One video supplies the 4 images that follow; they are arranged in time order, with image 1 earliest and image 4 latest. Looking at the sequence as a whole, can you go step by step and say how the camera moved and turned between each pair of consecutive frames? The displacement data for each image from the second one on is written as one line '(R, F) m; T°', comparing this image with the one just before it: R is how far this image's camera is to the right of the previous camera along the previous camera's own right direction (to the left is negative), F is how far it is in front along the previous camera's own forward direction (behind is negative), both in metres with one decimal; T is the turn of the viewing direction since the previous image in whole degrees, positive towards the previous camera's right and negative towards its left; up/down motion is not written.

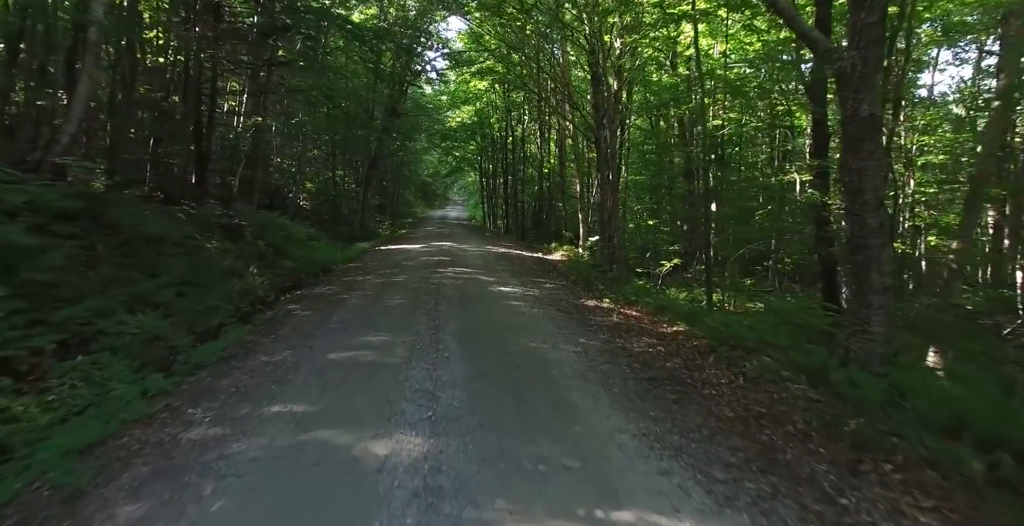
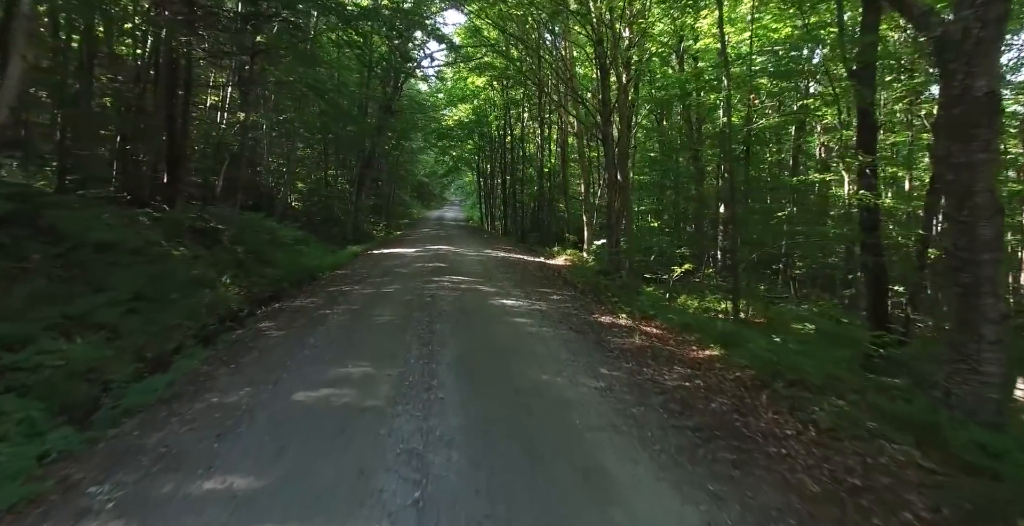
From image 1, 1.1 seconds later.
(-0.1, +1.1) m; 0°
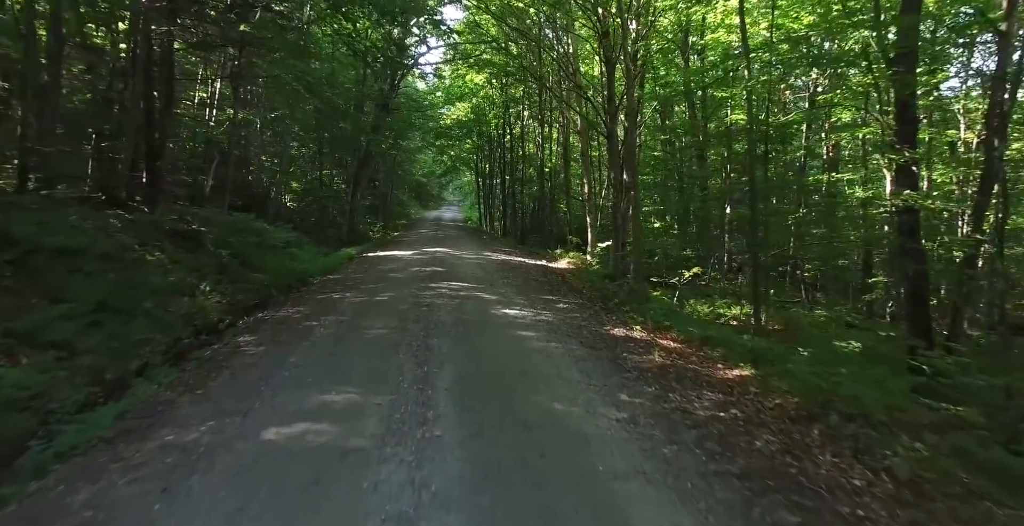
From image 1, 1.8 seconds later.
(-0.1, +0.7) m; 0°
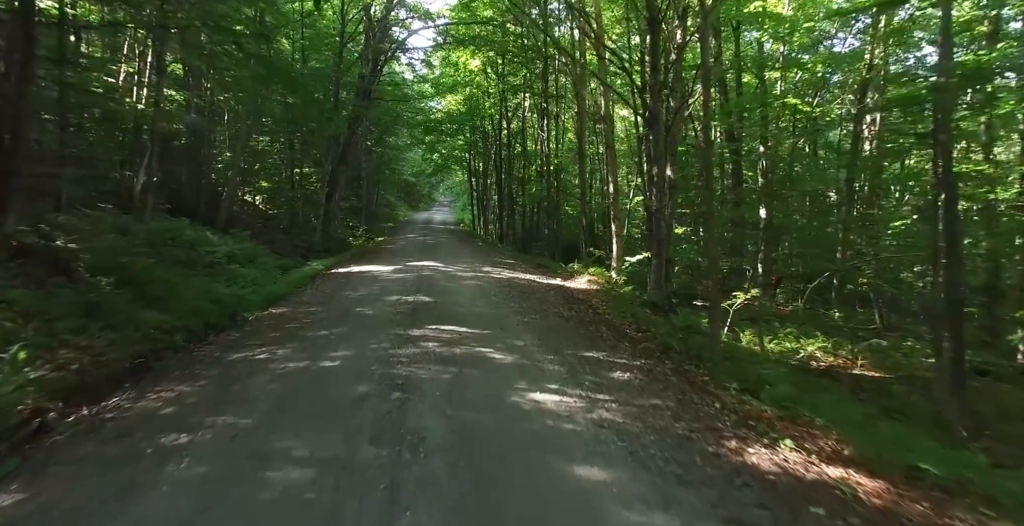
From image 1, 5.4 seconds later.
(-0.4, +3.7) m; +1°
